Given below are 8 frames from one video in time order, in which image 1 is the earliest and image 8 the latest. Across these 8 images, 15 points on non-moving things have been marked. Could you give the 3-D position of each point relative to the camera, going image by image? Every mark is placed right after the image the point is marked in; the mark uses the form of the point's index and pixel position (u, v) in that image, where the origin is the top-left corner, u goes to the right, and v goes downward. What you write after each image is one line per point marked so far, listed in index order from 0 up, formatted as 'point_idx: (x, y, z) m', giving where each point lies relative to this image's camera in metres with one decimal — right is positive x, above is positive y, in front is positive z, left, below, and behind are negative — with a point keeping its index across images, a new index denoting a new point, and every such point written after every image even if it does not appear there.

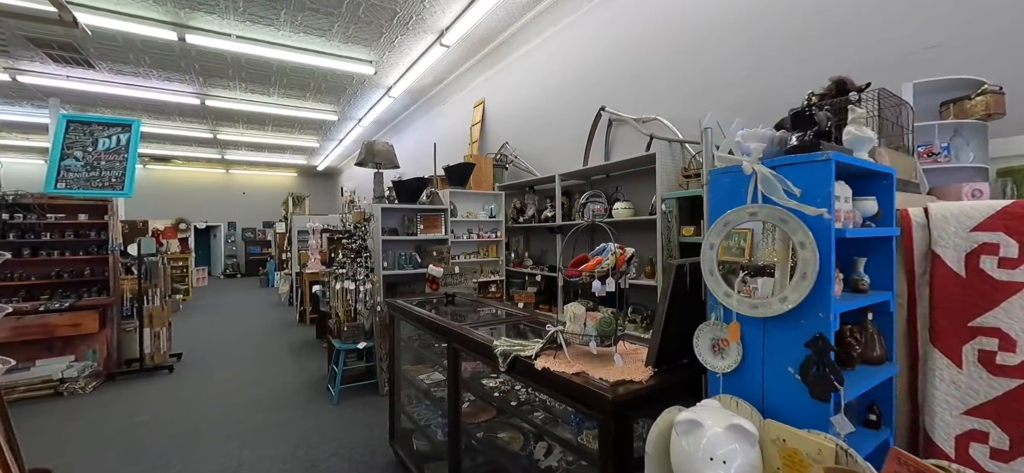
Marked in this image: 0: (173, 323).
0: (-5.2, -1.3, +6.4) m
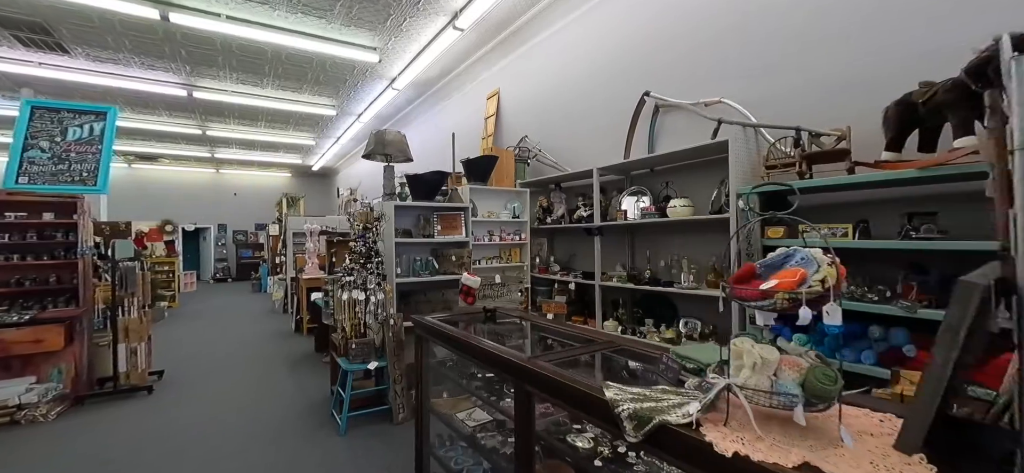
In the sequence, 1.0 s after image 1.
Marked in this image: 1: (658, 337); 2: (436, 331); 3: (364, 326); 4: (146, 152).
0: (-5.0, -1.4, +5.8) m
1: (+1.0, -0.7, +2.8) m
2: (-0.3, -0.5, +1.9) m
3: (-1.1, -0.6, +3.0) m
4: (-8.9, +2.0, +10.1) m
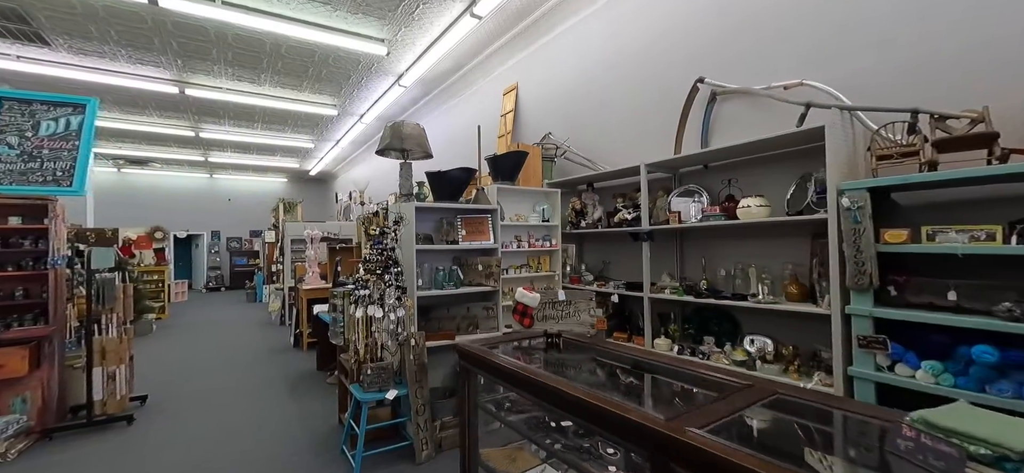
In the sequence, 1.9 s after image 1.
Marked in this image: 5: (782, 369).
0: (-4.7, -1.4, +5.3) m
1: (+1.3, -0.7, +2.4) m
2: (-0.1, -0.5, +1.5) m
3: (-0.8, -0.6, +2.5) m
4: (-8.7, +1.9, +9.7) m
5: (+1.4, -0.7, +2.2) m
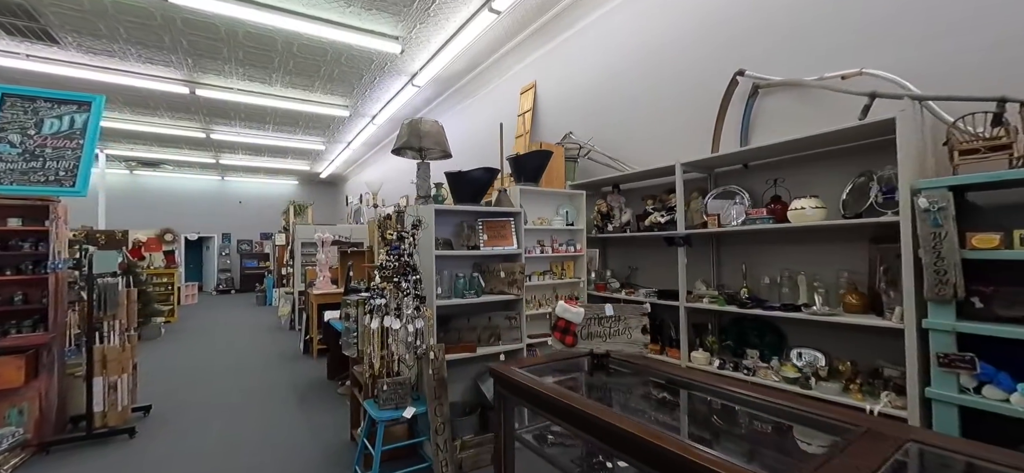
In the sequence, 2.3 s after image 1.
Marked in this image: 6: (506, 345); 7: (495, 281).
0: (-4.5, -1.5, +5.2) m
1: (+1.4, -0.7, +2.2) m
2: (+0.1, -0.5, +1.3) m
3: (-0.7, -0.7, +2.3) m
4: (-8.4, +1.8, +9.6) m
5: (+1.6, -0.7, +2.0) m
6: (0.0, -0.7, +2.7) m
7: (-0.1, -0.3, +2.8) m
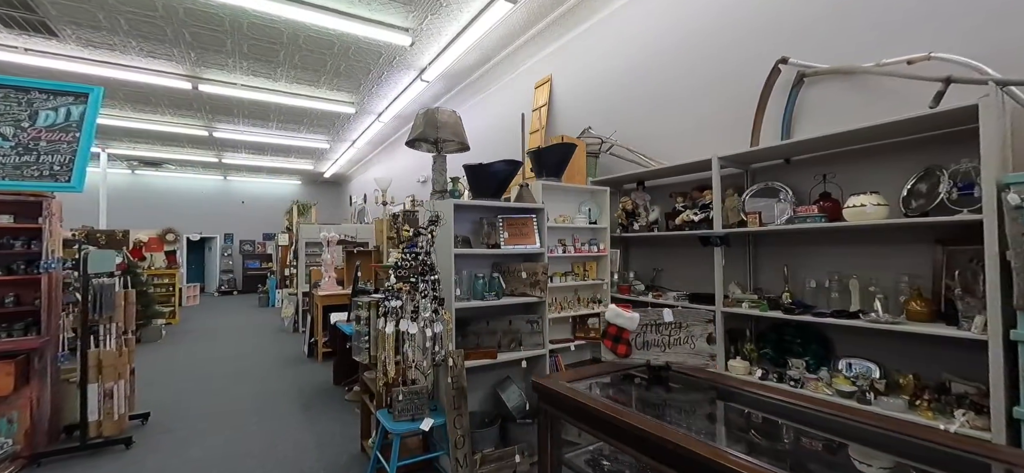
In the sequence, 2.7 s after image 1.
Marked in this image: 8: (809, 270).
0: (-4.4, -1.5, +5.1) m
1: (+1.5, -0.7, +2.0) m
2: (+0.2, -0.5, +1.1) m
3: (-0.5, -0.7, +2.2) m
4: (-8.2, +1.8, +9.5) m
5: (+1.7, -0.7, +1.8) m
6: (+0.1, -0.7, +2.5) m
7: (0.0, -0.3, +2.6) m
8: (+1.7, -0.2, +2.3) m
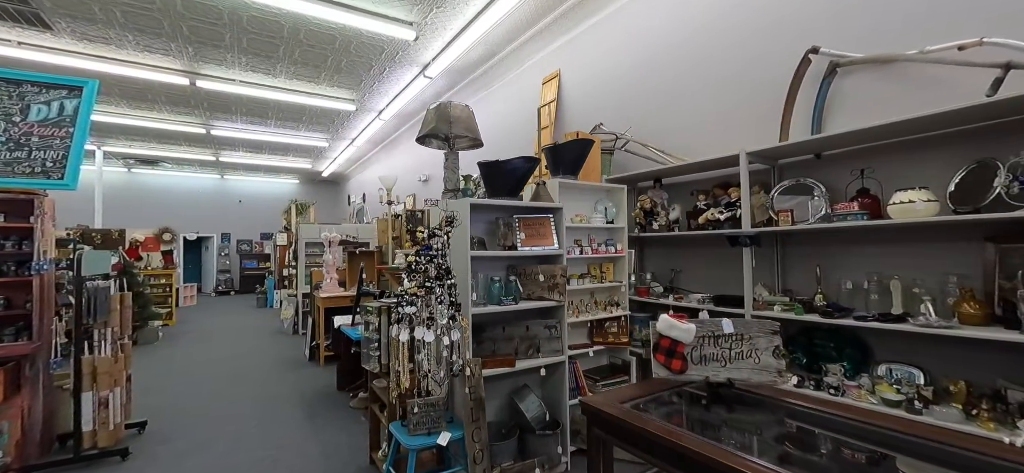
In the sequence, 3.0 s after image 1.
0: (-4.3, -1.5, +4.9) m
1: (+1.6, -0.7, +1.9) m
2: (+0.3, -0.5, +1.0) m
3: (-0.4, -0.7, +2.0) m
4: (-8.2, +1.8, +9.3) m
5: (+1.8, -0.7, +1.7) m
6: (+0.2, -0.7, +2.4) m
7: (+0.1, -0.3, +2.5) m
8: (+1.8, -0.2, +2.2) m
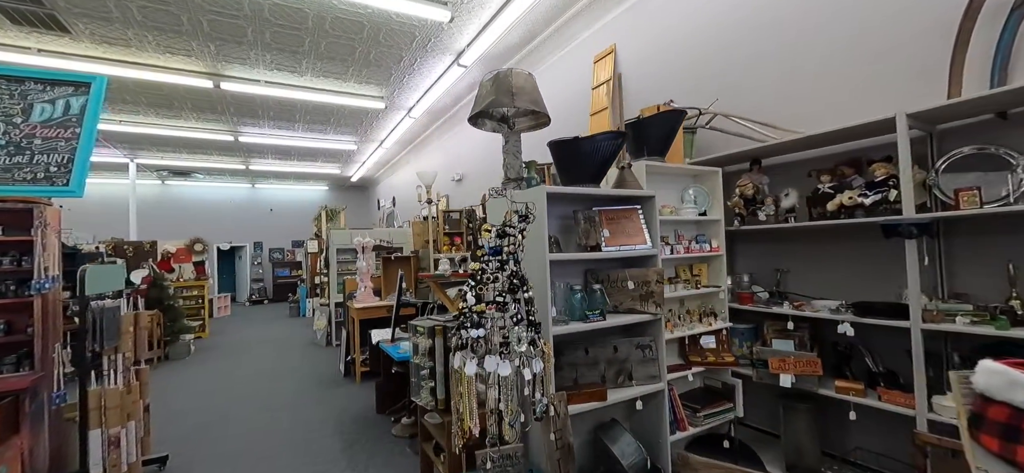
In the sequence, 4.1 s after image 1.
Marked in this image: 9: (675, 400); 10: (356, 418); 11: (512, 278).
0: (-3.7, -1.6, +4.7) m
1: (+2.0, -0.7, +1.3) m
2: (+0.6, -0.5, +0.5) m
3: (0.0, -0.7, +1.6) m
4: (-7.4, +1.6, +9.3) m
5: (+2.2, -0.7, +1.1) m
6: (+0.6, -0.7, +1.9) m
7: (+0.5, -0.3, +2.0) m
8: (+2.1, -0.1, +1.6) m
9: (+0.8, -0.8, +2.1) m
10: (-1.3, -1.5, +3.4) m
11: (0.0, -0.2, +1.5) m
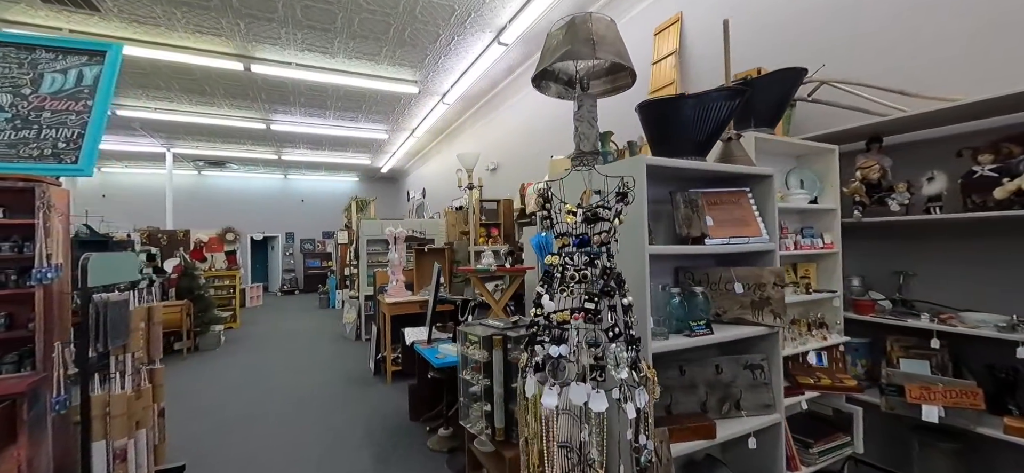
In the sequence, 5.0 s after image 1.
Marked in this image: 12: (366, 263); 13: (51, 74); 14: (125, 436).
0: (-3.3, -1.4, +4.5) m
1: (+2.2, -0.7, +0.8) m
2: (+0.8, -0.5, +0.1) m
3: (+0.2, -0.6, +1.2) m
4: (-6.7, +1.8, +9.3) m
5: (+2.4, -0.7, +0.6) m
6: (+0.9, -0.6, +1.5) m
7: (+0.8, -0.2, +1.5) m
8: (+2.4, -0.1, +1.1) m
9: (+1.1, -0.8, +1.7) m
10: (-0.9, -1.4, +3.1) m
11: (+0.2, -0.1, +1.2) m
12: (-1.9, -0.3, +5.5) m
13: (-2.5, +0.9, +2.3) m
14: (-1.9, -0.9, +2.1) m
